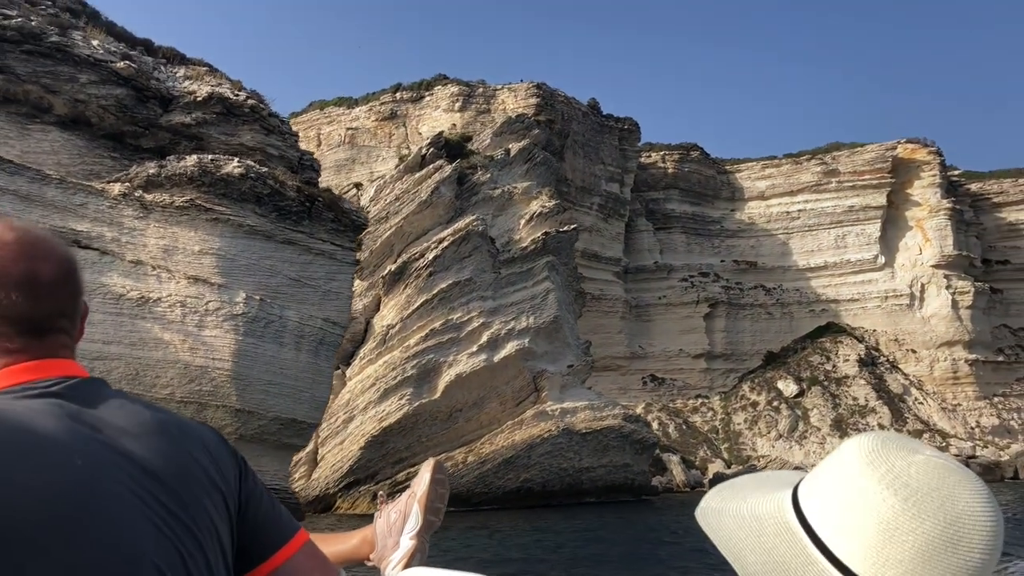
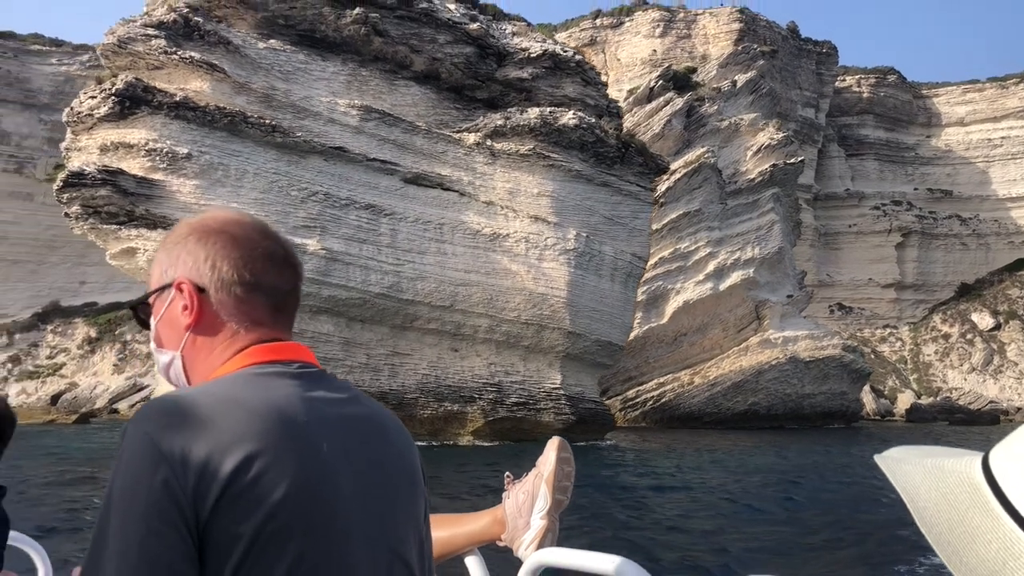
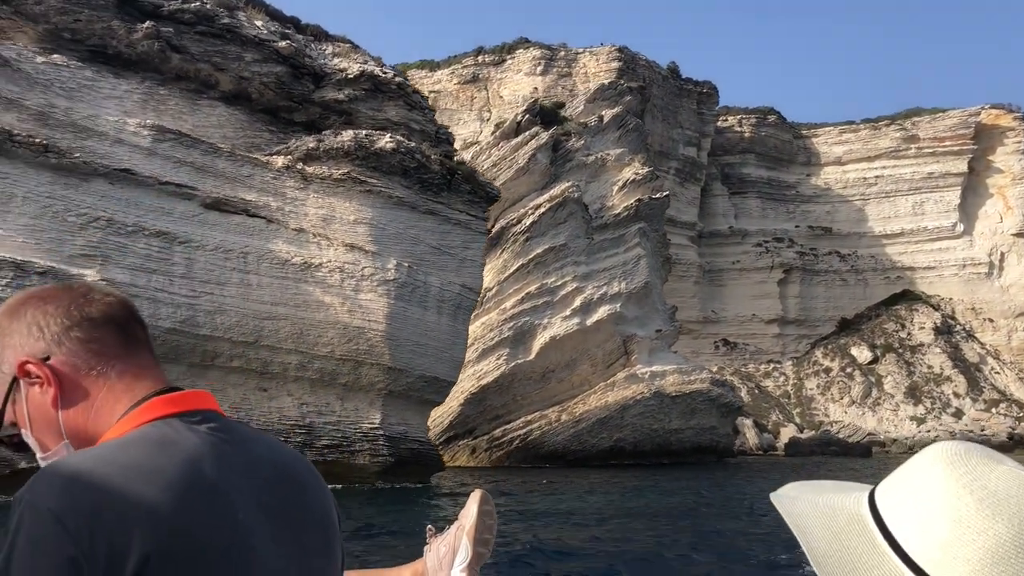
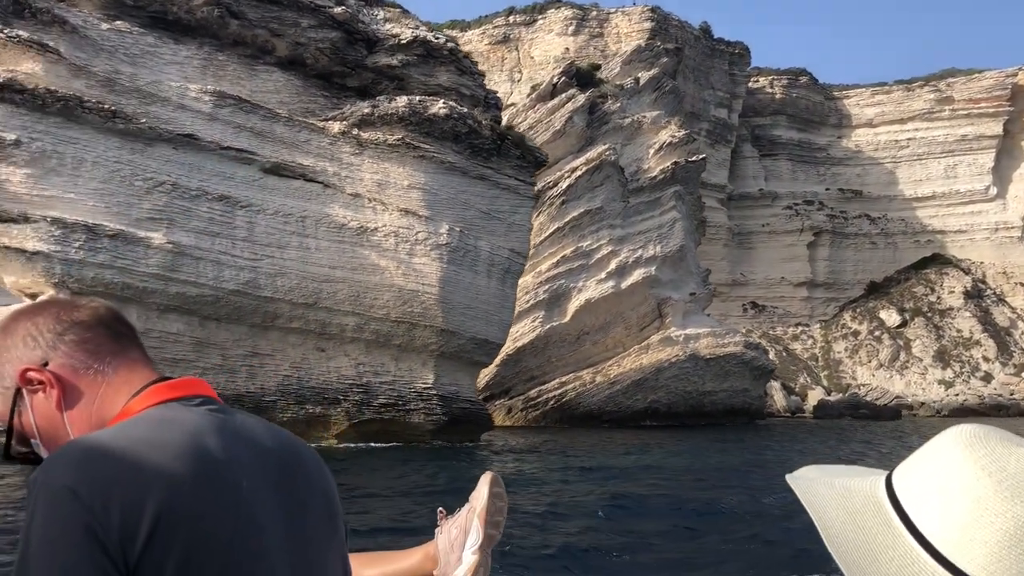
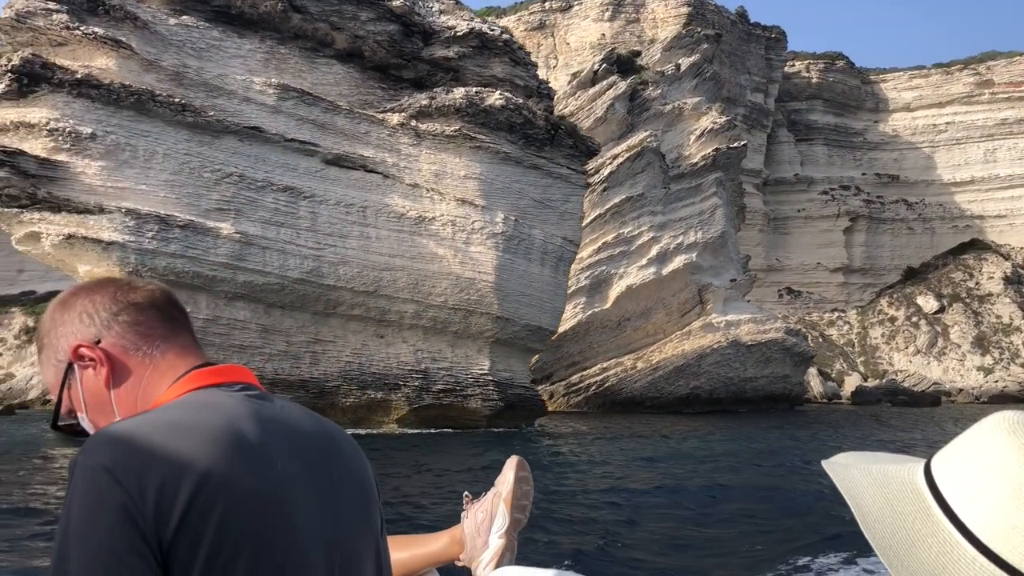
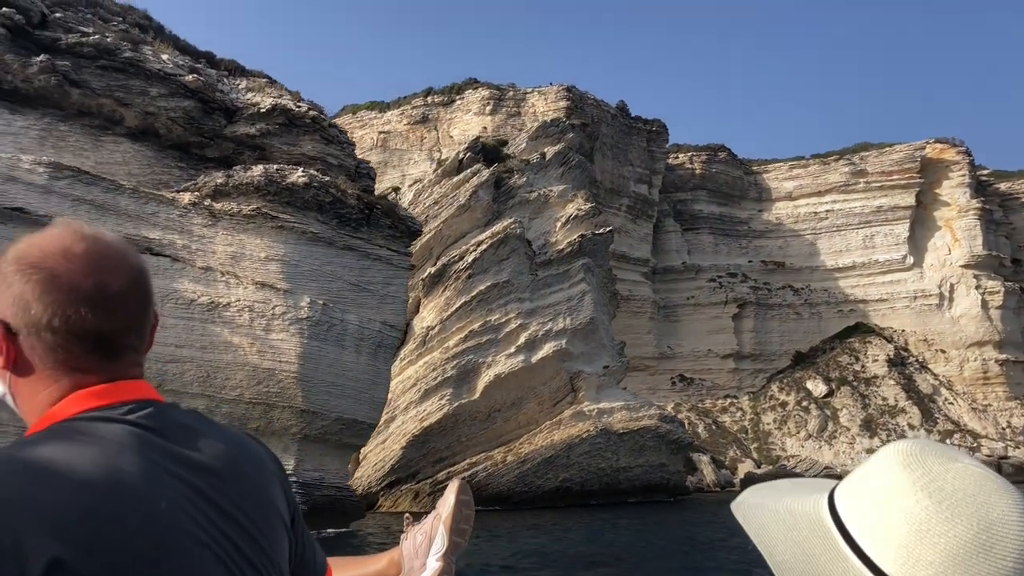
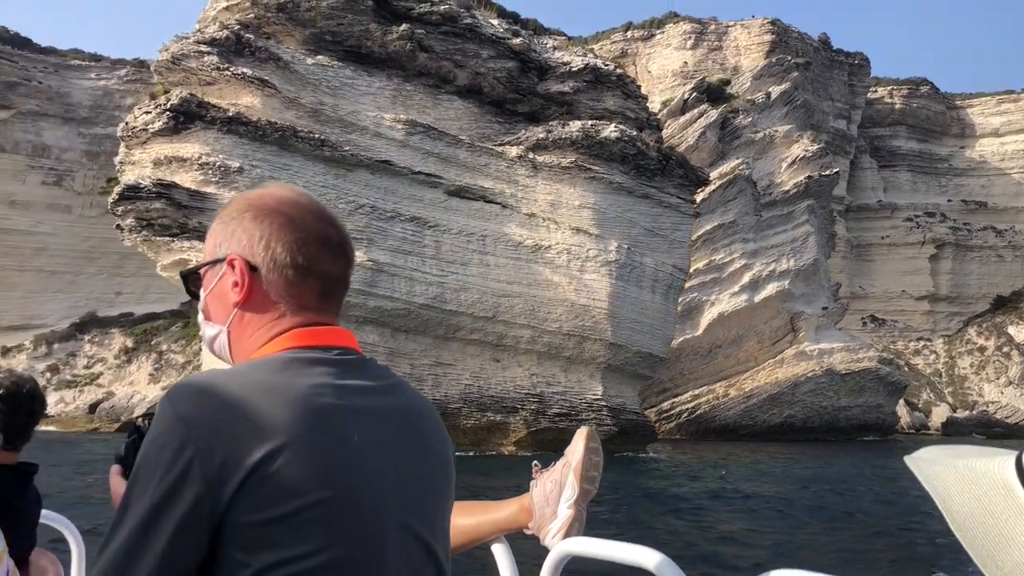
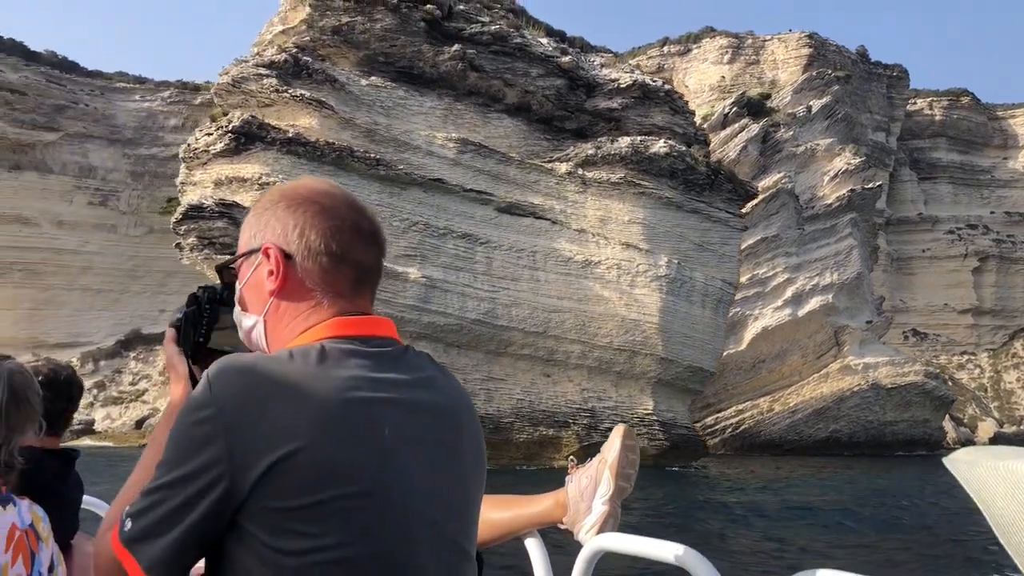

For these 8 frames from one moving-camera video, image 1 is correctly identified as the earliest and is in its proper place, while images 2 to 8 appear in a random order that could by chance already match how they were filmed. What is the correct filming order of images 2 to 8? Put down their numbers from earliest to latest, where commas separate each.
6, 3, 4, 5, 2, 7, 8
